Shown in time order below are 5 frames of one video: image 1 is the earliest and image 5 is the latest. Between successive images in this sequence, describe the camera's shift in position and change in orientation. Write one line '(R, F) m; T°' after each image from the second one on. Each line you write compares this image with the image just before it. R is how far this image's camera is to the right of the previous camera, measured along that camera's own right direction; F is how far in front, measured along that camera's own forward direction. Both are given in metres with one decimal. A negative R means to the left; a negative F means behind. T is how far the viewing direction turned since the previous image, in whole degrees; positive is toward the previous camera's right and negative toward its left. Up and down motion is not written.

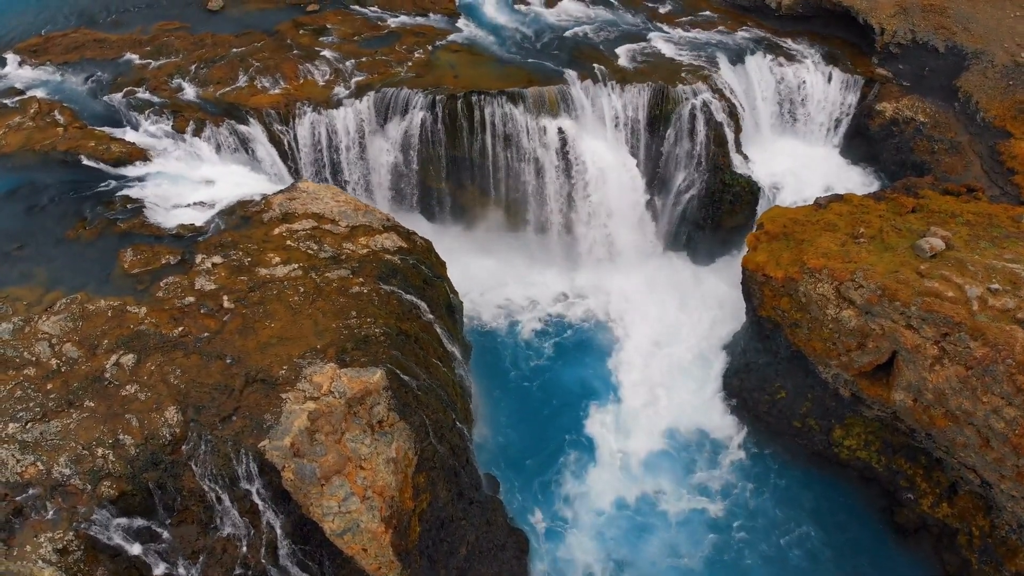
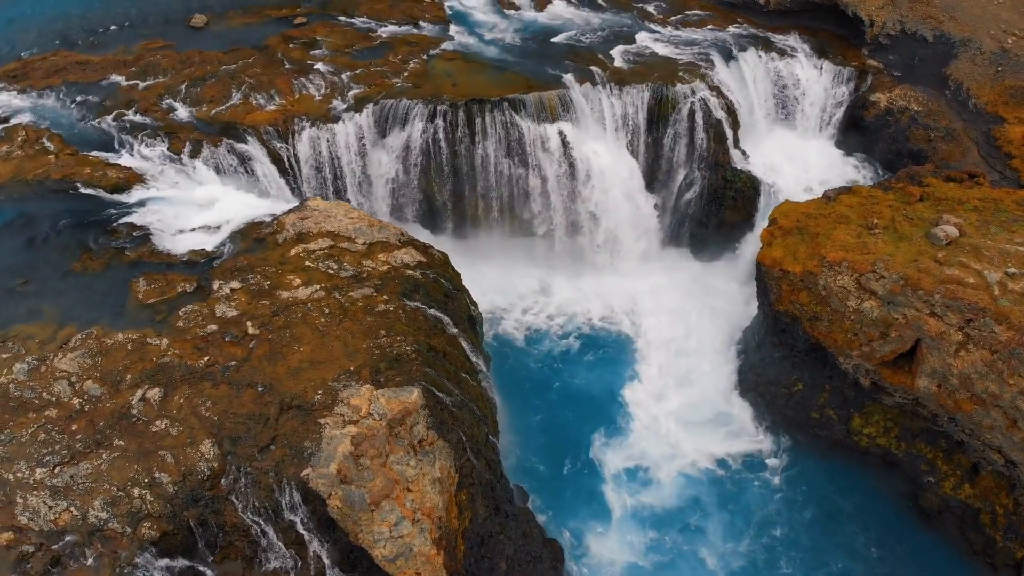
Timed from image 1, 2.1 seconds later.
(-1.3, +0.2) m; +2°
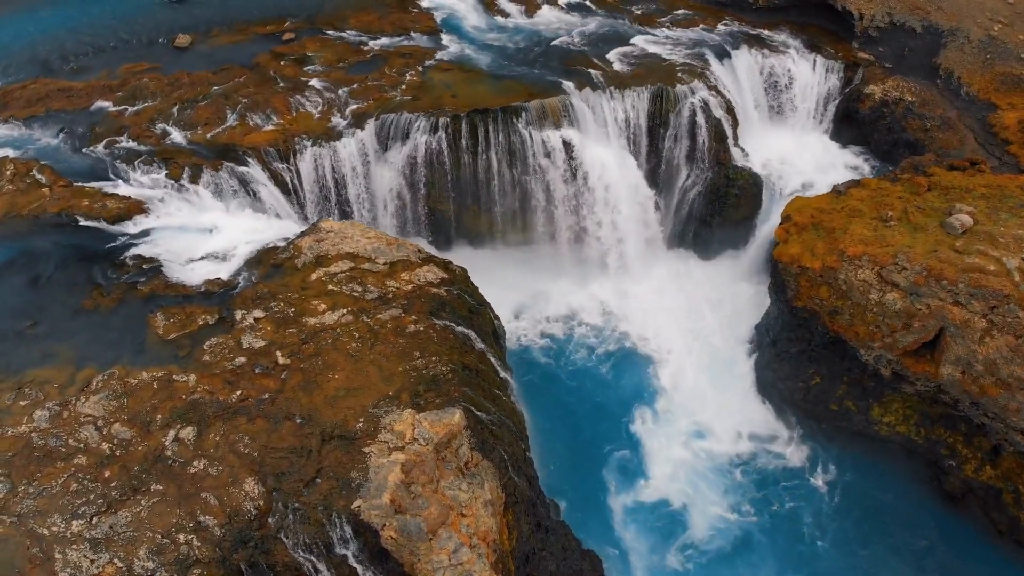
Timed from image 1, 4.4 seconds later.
(-1.4, +0.2) m; +2°
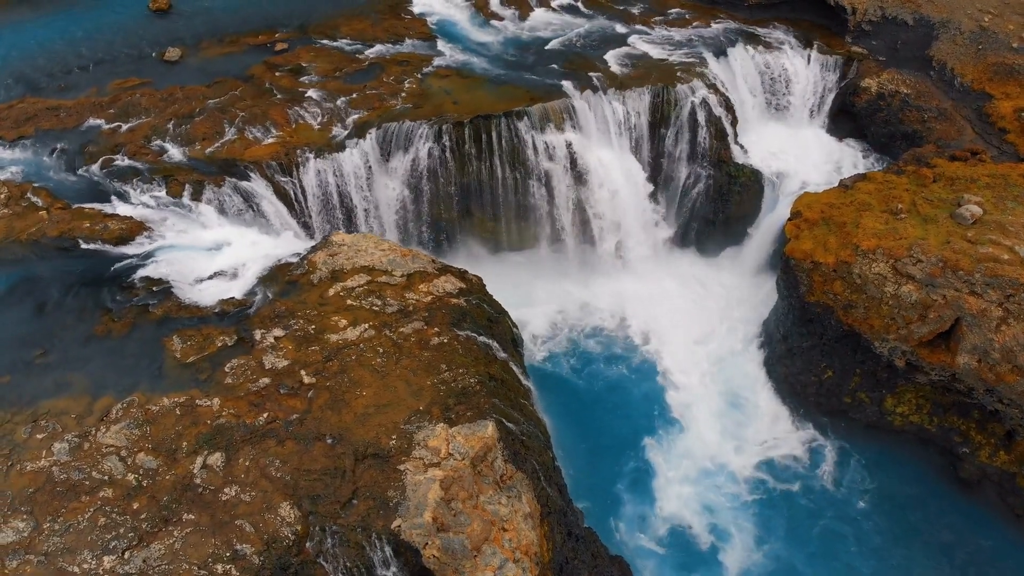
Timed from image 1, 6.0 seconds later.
(-1.0, +0.2) m; +2°
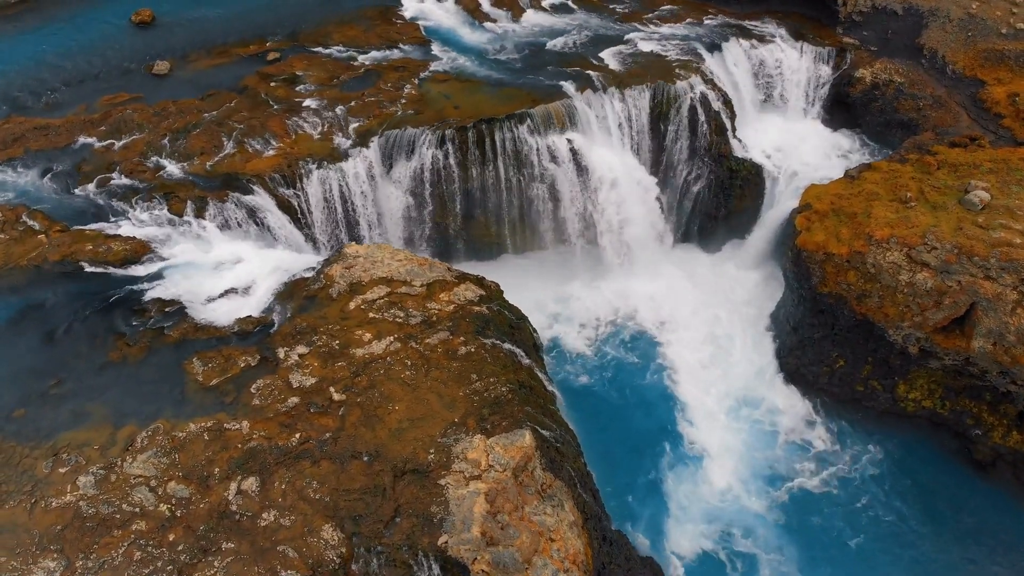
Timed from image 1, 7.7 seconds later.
(-1.1, +0.2) m; +2°
